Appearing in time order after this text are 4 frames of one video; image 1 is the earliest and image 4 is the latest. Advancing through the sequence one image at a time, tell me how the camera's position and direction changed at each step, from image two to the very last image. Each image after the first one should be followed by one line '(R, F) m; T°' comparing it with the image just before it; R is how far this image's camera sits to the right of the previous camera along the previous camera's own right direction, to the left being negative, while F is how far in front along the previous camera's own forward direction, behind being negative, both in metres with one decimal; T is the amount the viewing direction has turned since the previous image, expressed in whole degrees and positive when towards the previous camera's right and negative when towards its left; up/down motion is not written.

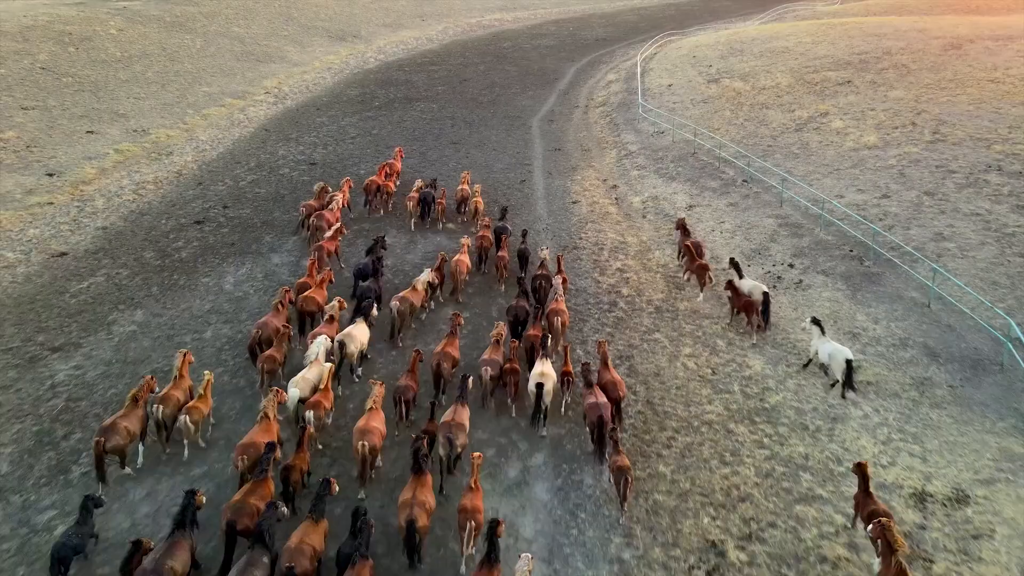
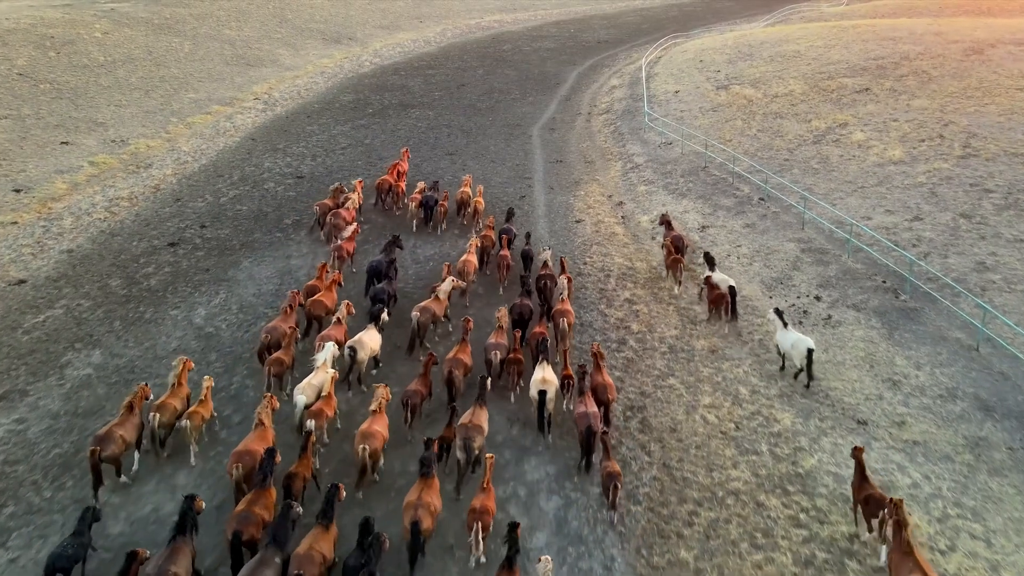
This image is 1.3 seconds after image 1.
(0.0, +1.5) m; 0°
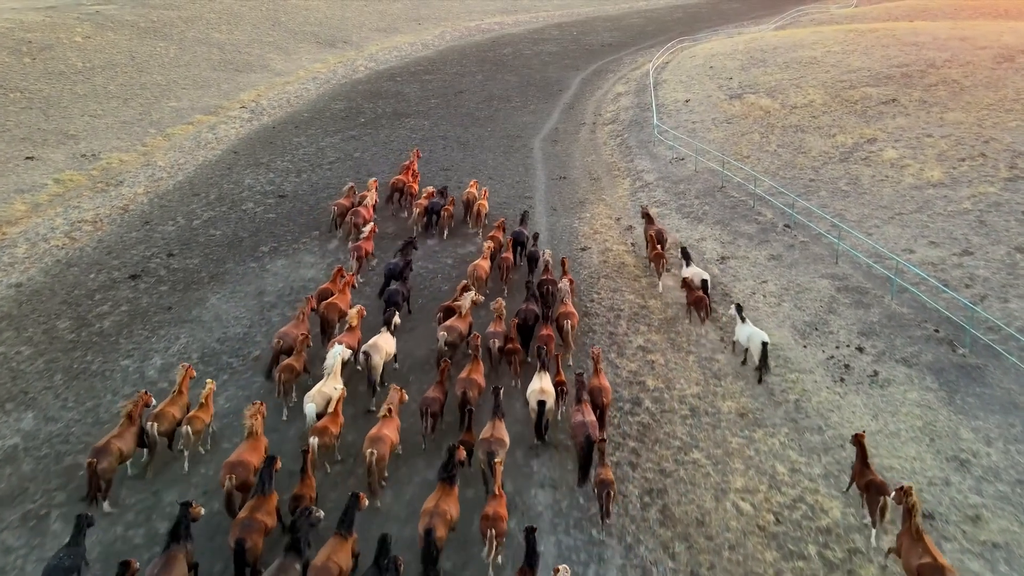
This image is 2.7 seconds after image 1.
(+0.1, +1.9) m; 0°
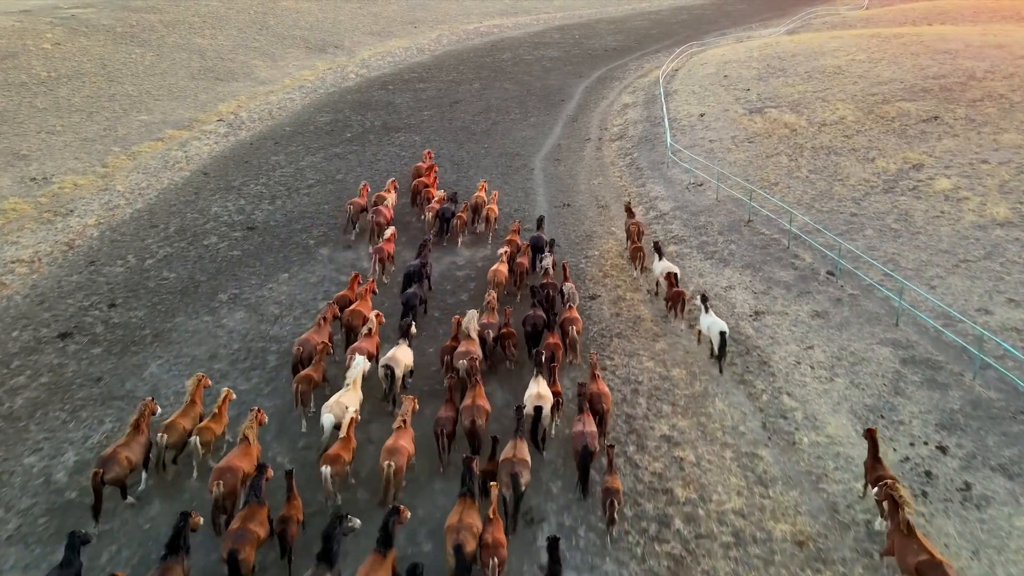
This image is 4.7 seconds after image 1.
(+0.1, +2.6) m; 0°
